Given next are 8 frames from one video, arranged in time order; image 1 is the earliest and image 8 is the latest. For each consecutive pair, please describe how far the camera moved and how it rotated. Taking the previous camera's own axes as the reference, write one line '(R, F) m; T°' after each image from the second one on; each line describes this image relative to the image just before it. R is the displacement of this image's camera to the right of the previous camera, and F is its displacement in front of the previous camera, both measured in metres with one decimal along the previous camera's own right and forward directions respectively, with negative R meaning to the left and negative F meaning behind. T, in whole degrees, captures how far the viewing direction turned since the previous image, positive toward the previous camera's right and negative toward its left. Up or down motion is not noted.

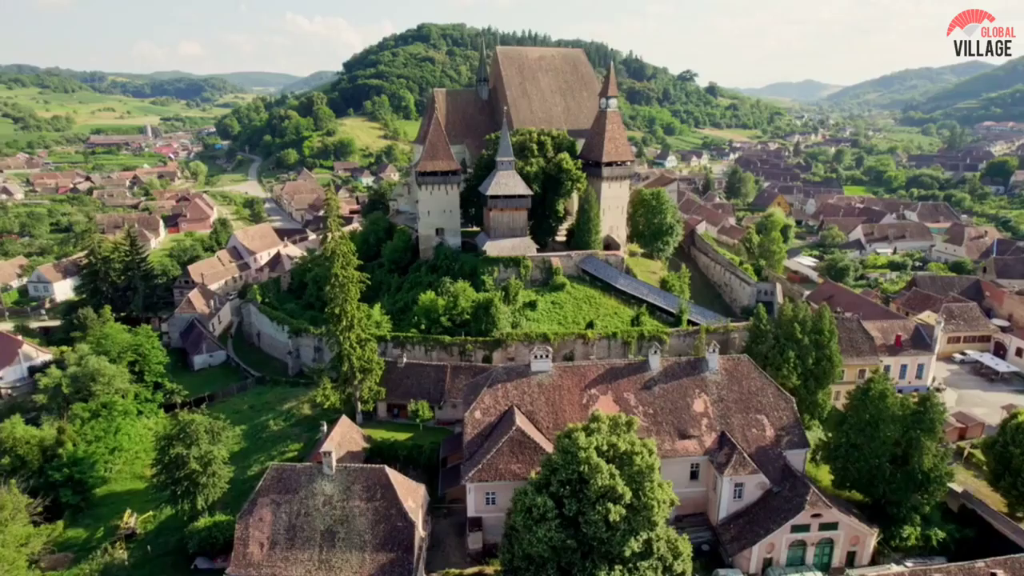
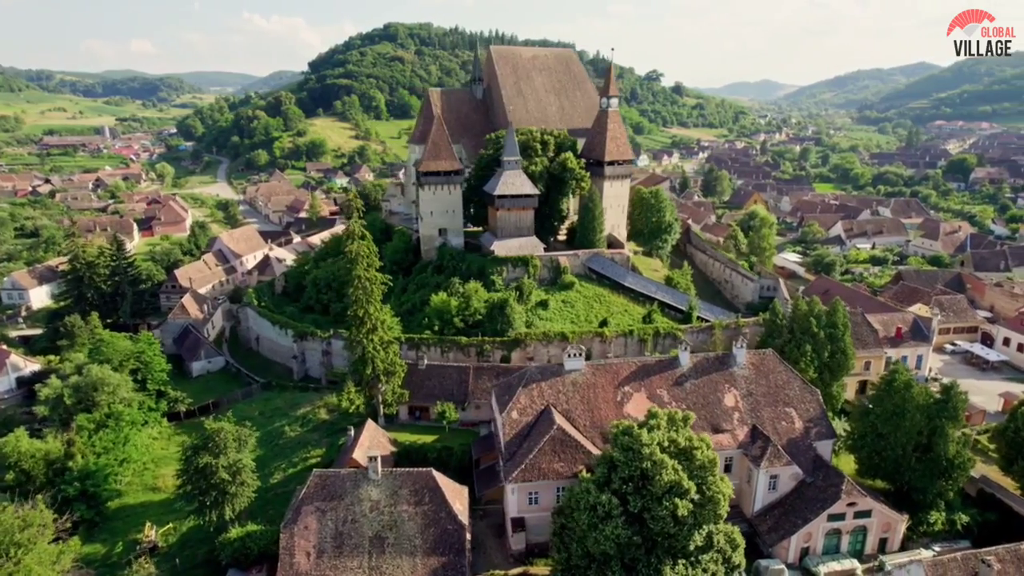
(-3.0, +0.1) m; +3°
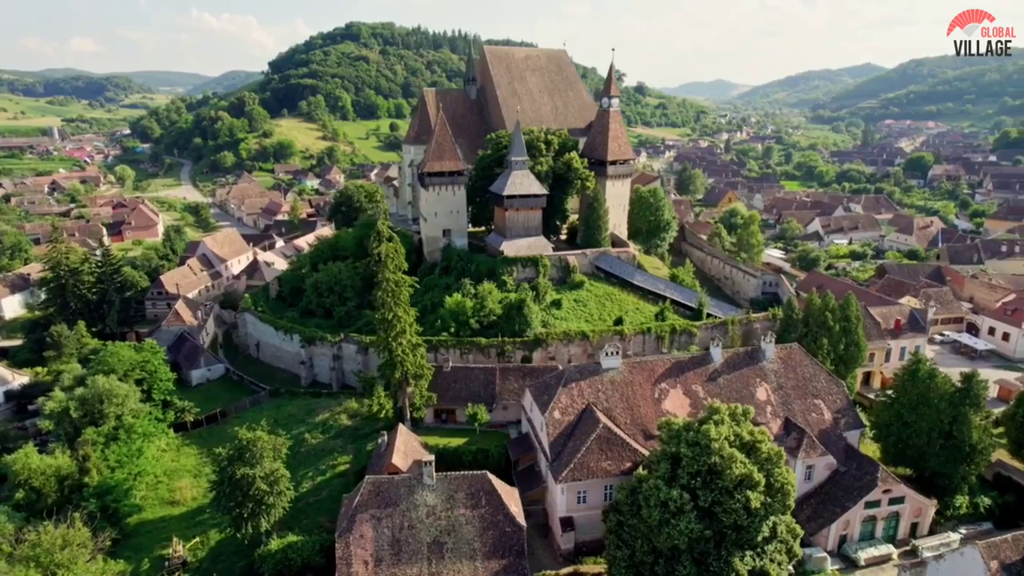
(-3.4, +0.2) m; +3°
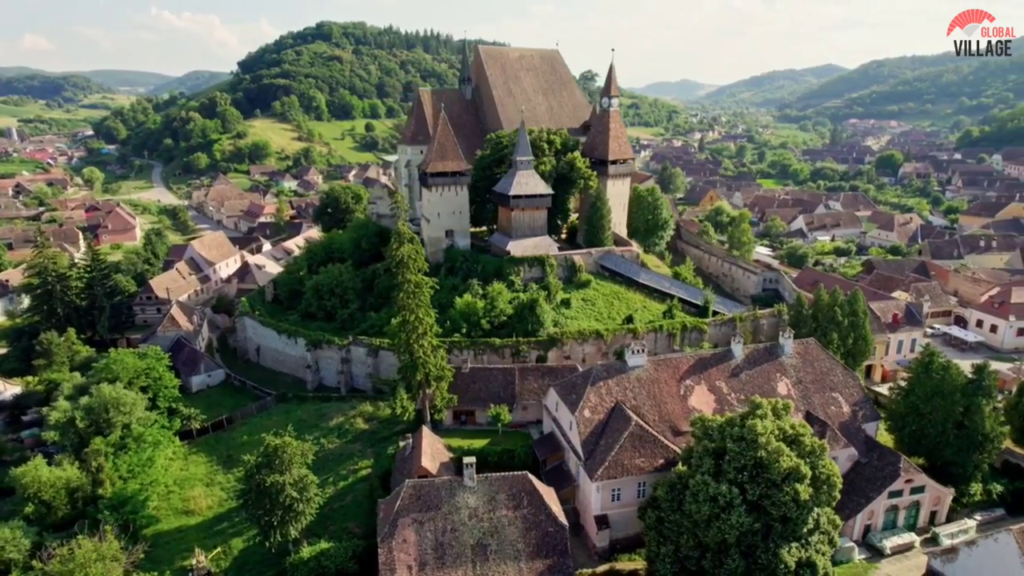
(-2.5, +0.1) m; +3°
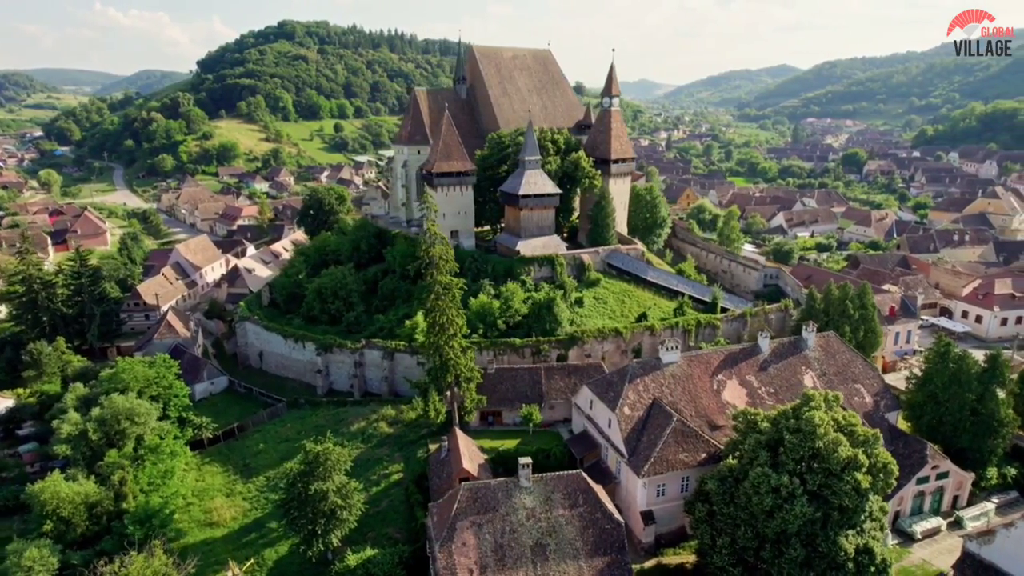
(-3.3, +0.1) m; +3°
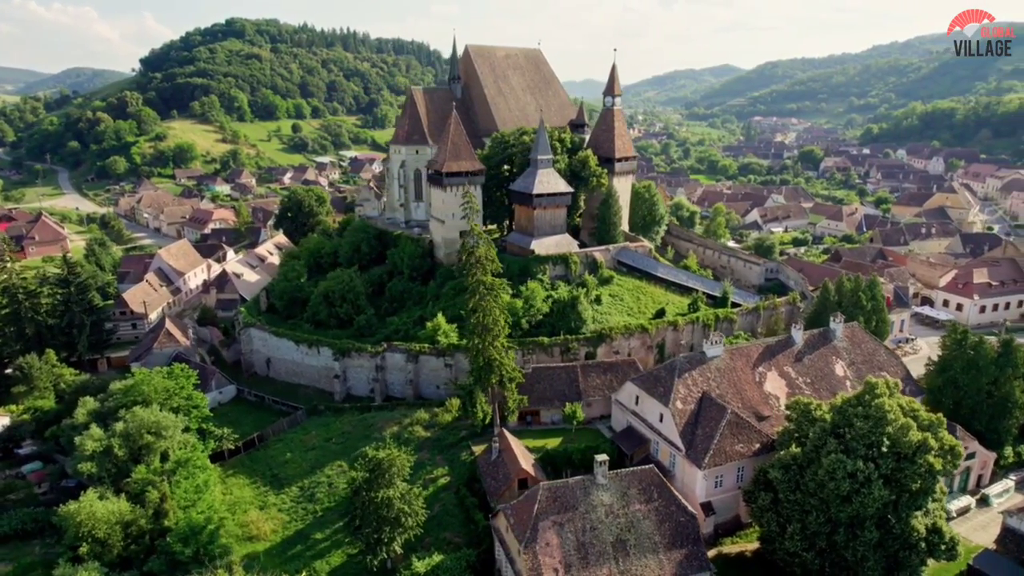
(-4.4, +0.2) m; +4°
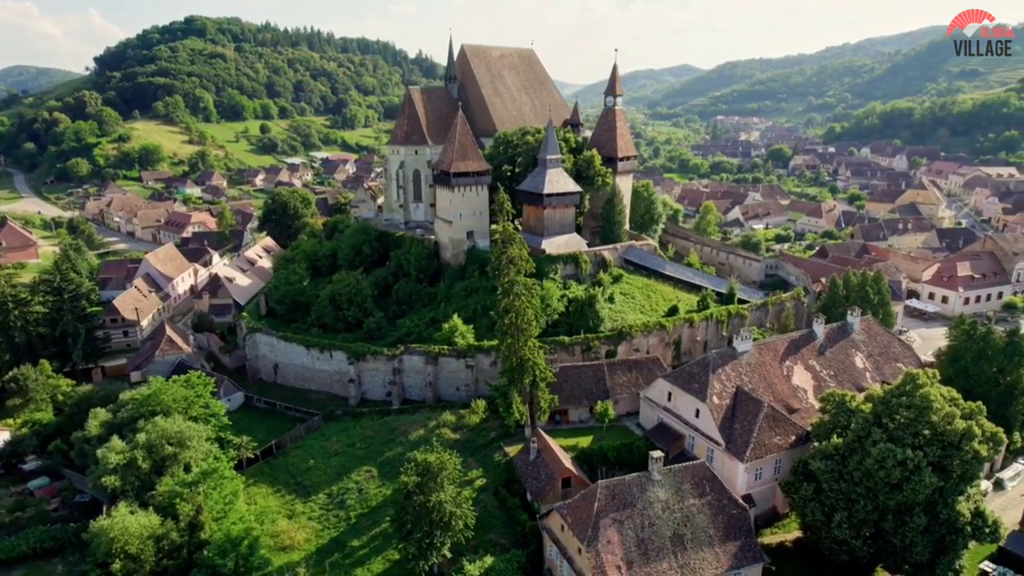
(-3.3, +0.1) m; +3°
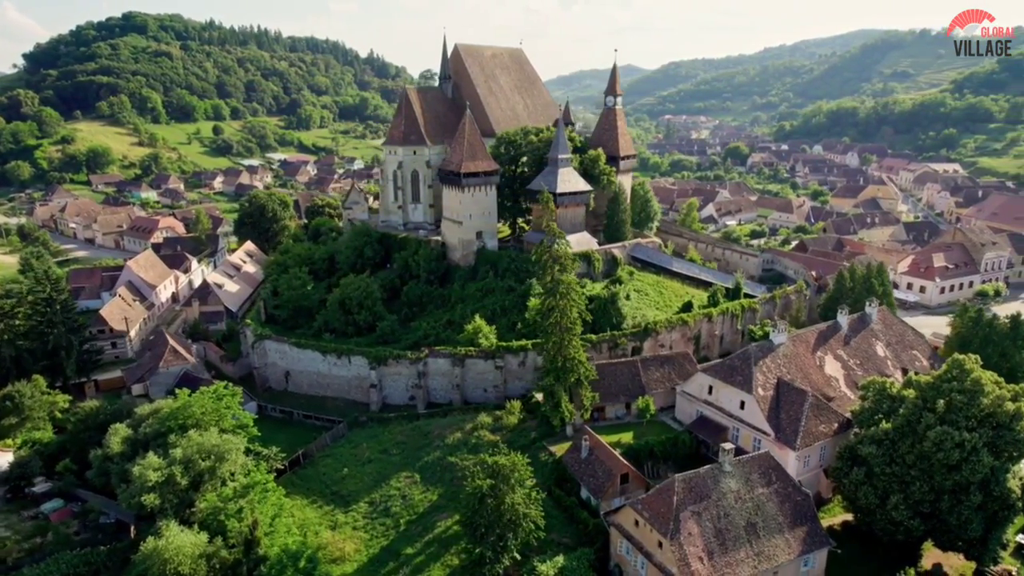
(-4.5, +0.2) m; +4°
